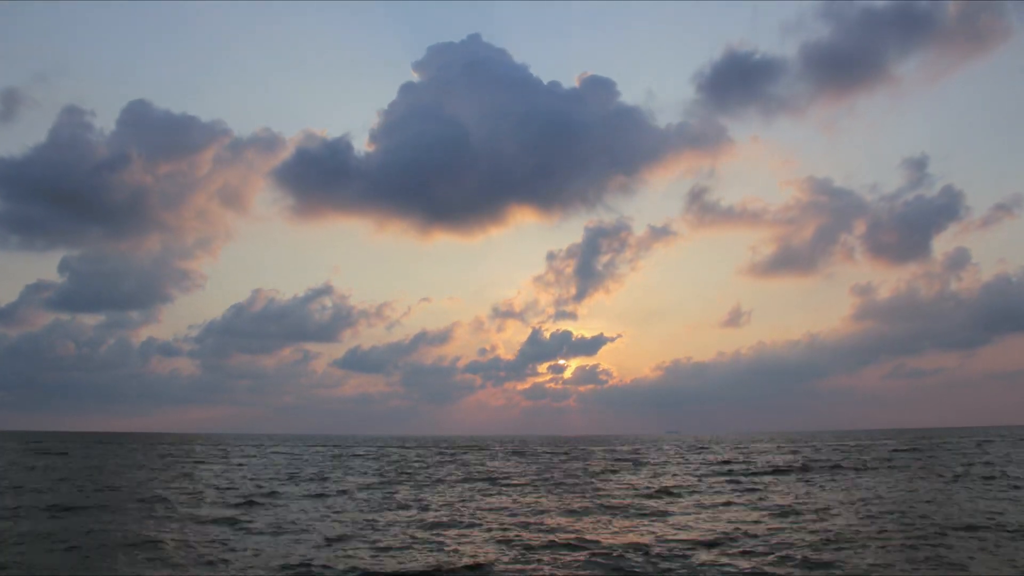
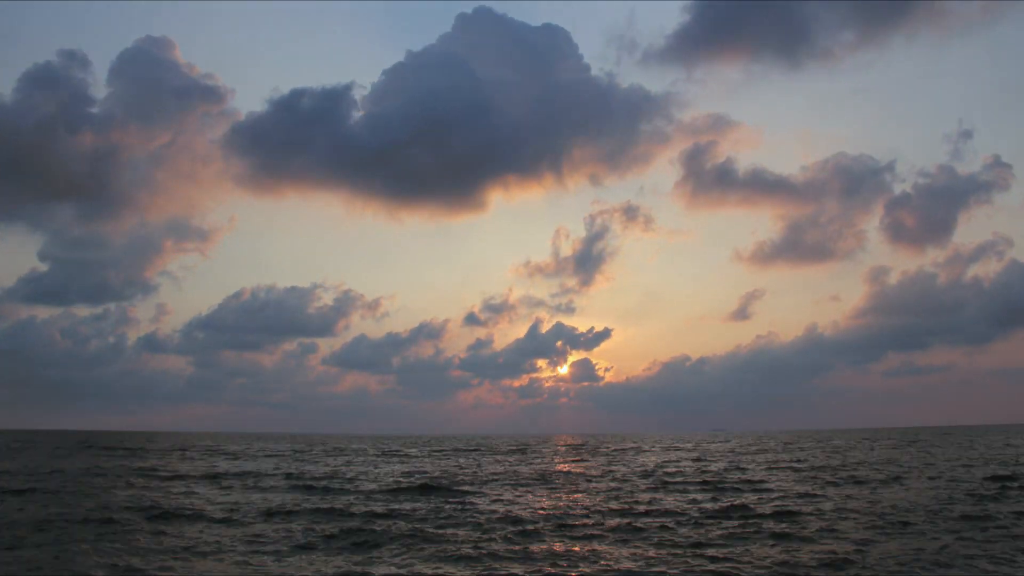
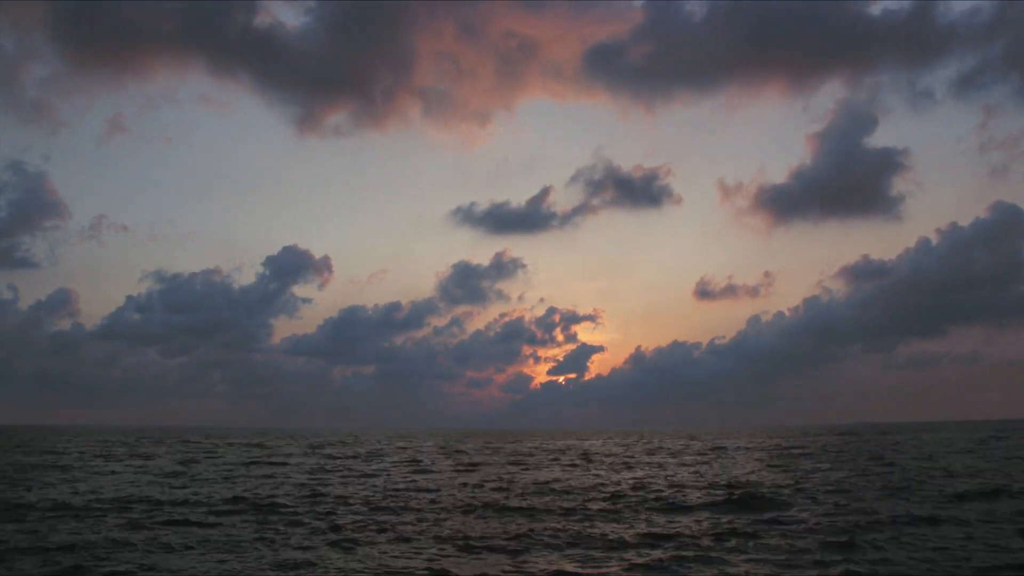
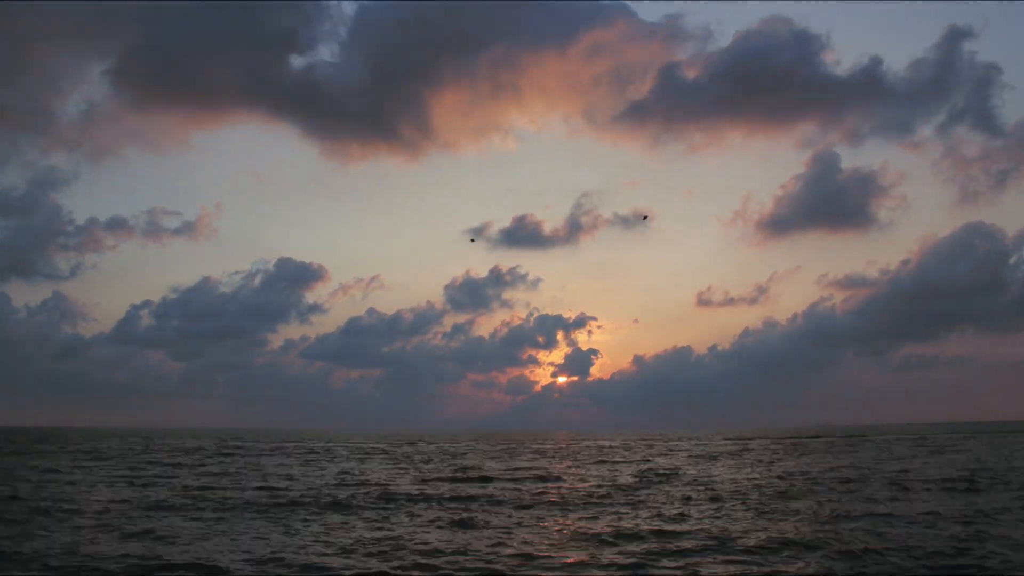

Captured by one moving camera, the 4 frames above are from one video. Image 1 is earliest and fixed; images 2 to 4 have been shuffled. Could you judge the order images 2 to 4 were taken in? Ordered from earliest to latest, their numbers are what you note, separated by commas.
2, 4, 3
